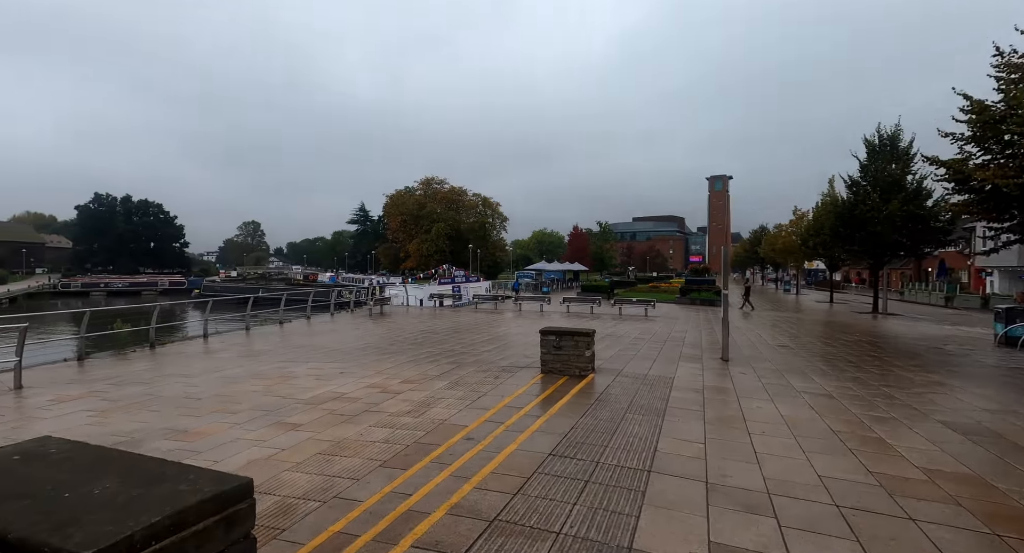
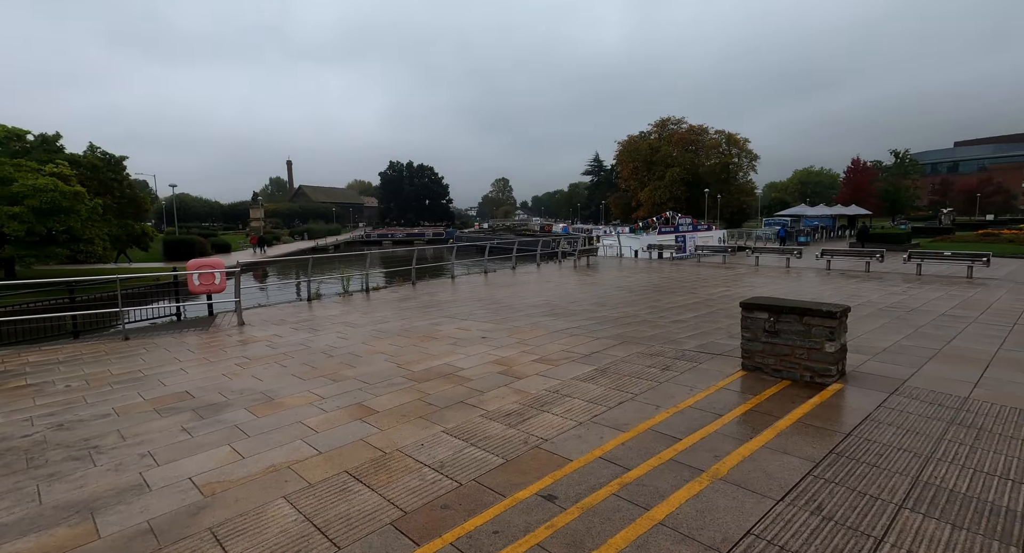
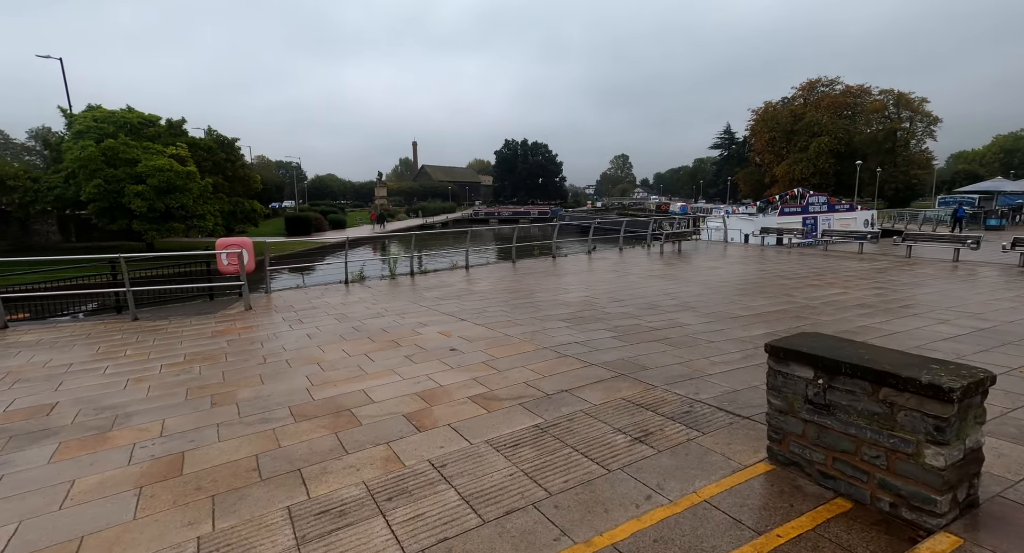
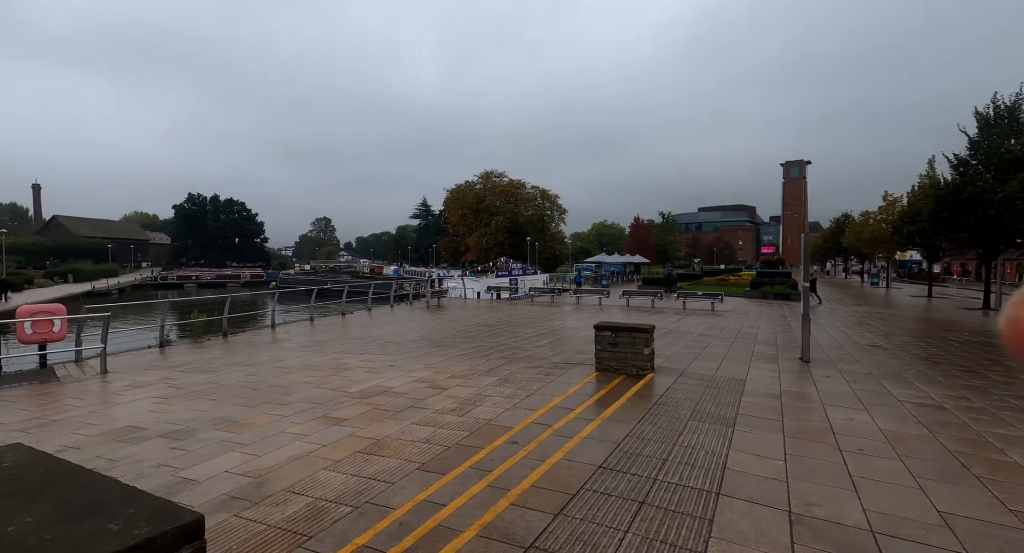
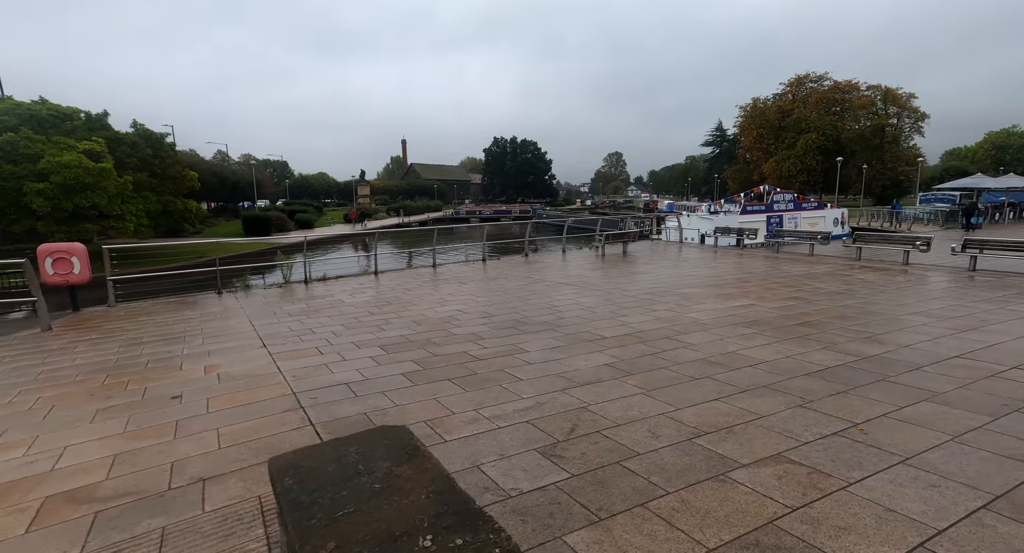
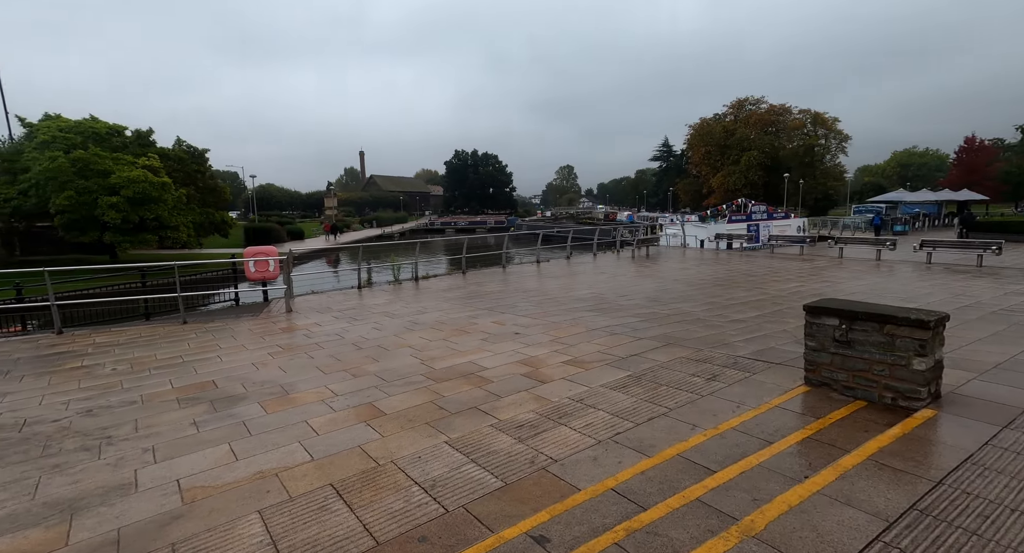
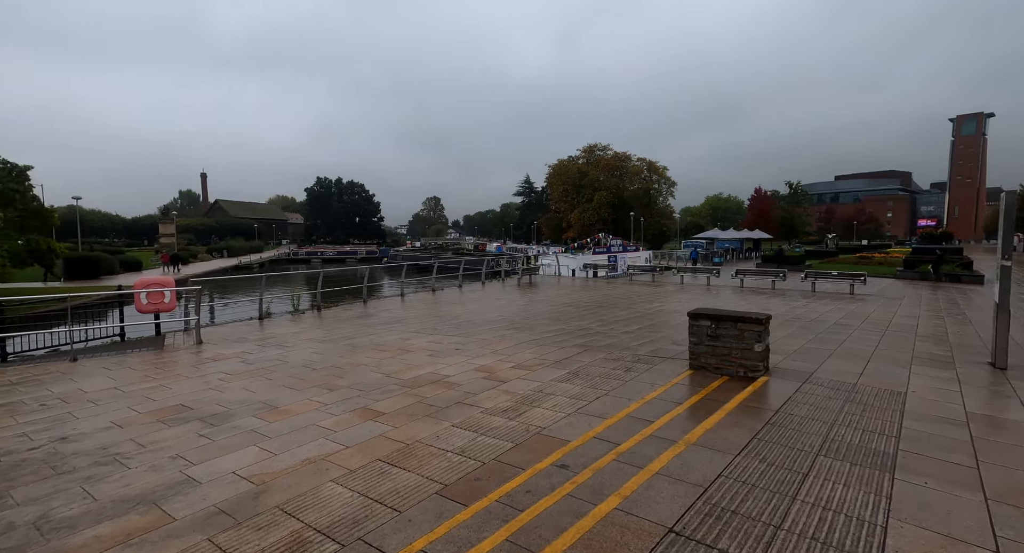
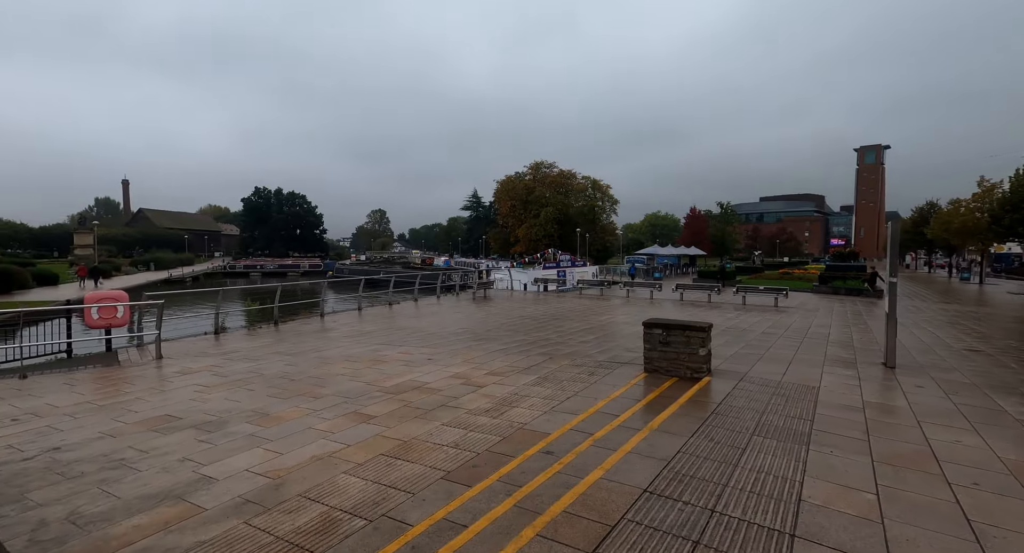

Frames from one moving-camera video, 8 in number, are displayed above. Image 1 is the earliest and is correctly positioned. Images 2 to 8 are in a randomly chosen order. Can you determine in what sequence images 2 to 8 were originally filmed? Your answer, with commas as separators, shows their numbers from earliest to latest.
4, 8, 7, 2, 6, 3, 5
